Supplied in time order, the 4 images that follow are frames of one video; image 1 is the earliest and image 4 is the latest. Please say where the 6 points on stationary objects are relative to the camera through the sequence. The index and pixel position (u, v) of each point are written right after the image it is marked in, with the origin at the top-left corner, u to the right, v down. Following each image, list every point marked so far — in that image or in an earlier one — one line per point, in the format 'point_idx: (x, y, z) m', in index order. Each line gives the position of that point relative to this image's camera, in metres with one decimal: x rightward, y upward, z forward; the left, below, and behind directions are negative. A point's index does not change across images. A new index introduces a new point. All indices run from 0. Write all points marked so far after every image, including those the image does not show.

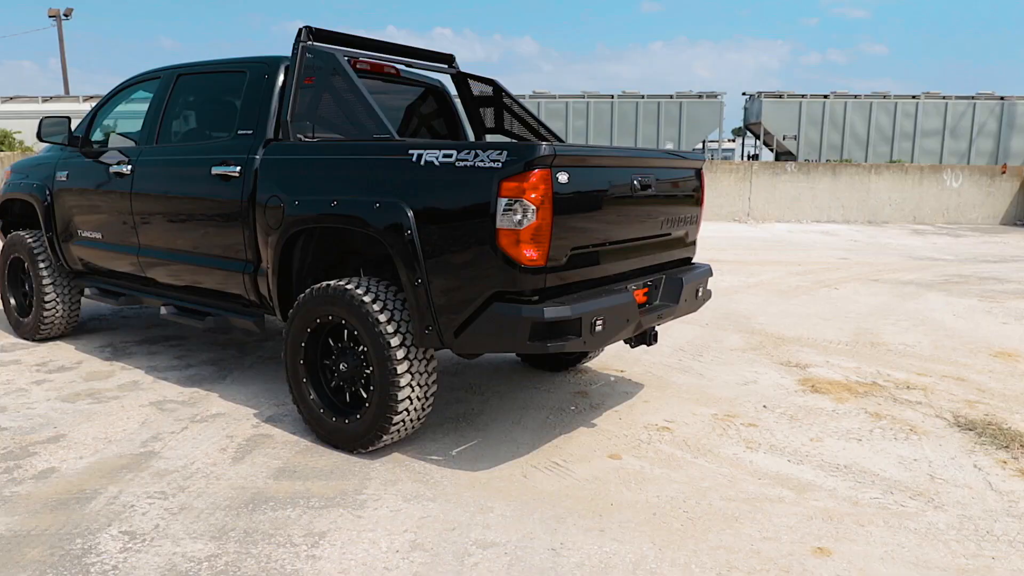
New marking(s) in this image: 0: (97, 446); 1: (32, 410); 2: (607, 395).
0: (-2.1, -0.8, +4.0) m
1: (-2.7, -0.7, +4.5) m
2: (+0.6, -0.7, +4.9) m
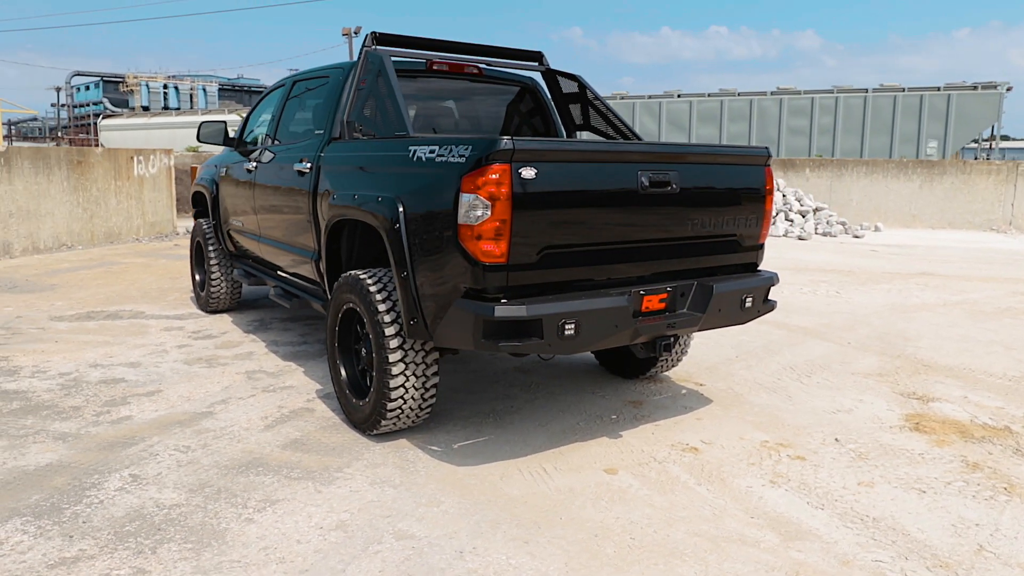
0: (-2.0, -0.7, +4.6) m
1: (-2.4, -0.5, +5.3) m
2: (+0.9, -0.7, +4.6) m
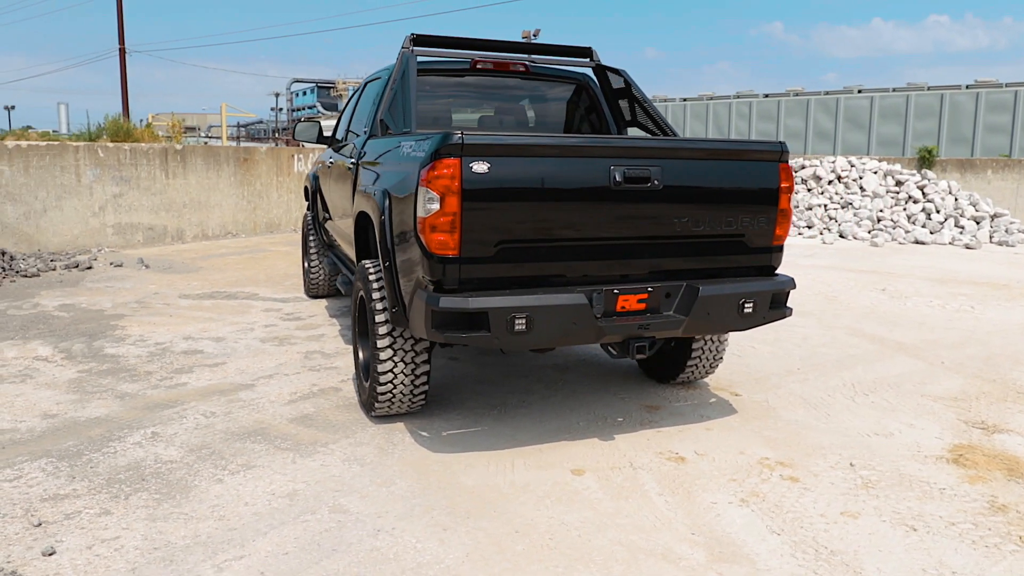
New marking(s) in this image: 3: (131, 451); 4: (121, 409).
0: (-1.9, -0.6, +5.1) m
1: (-2.1, -0.4, +5.9) m
2: (+0.9, -0.7, +4.4) m
3: (-1.9, -0.8, +3.8) m
4: (-2.2, -0.7, +4.4) m
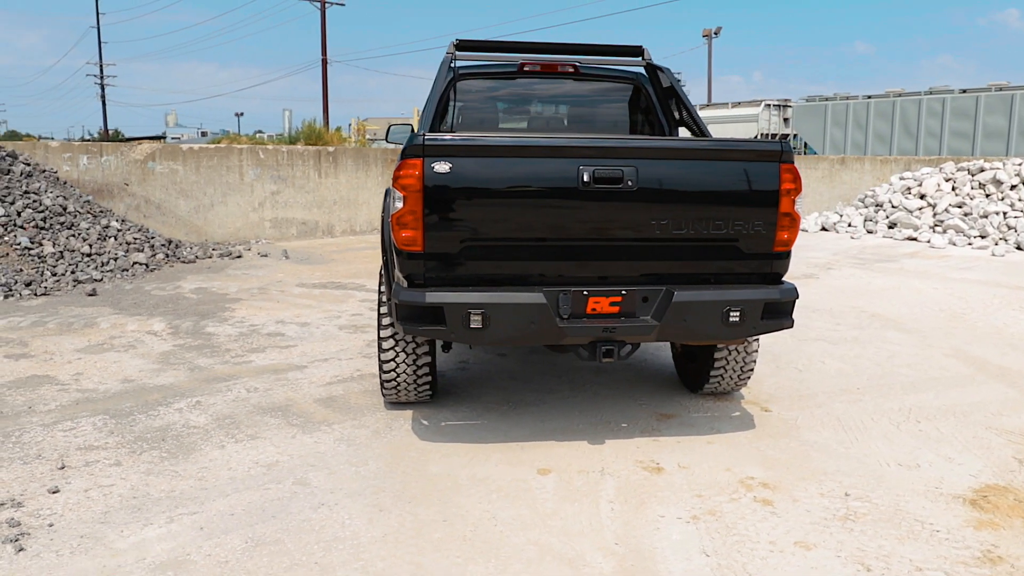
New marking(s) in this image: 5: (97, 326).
0: (-1.6, -0.5, +5.6) m
1: (-1.6, -0.3, +6.4) m
2: (+1.0, -0.7, +4.3) m
3: (-1.9, -0.7, +4.4) m
4: (-2.1, -0.6, +5.0) m
5: (-3.4, -0.3, +6.3) m
